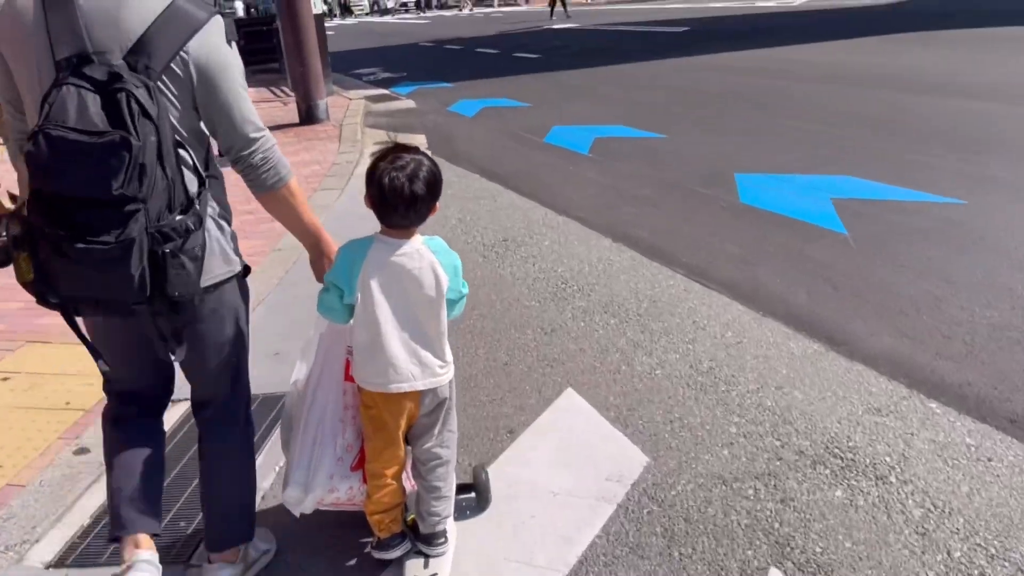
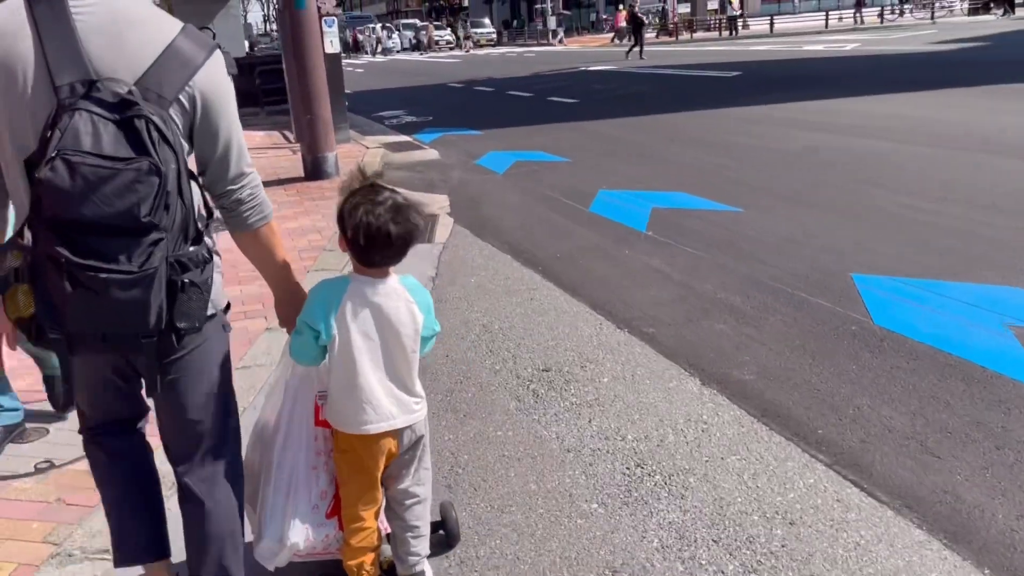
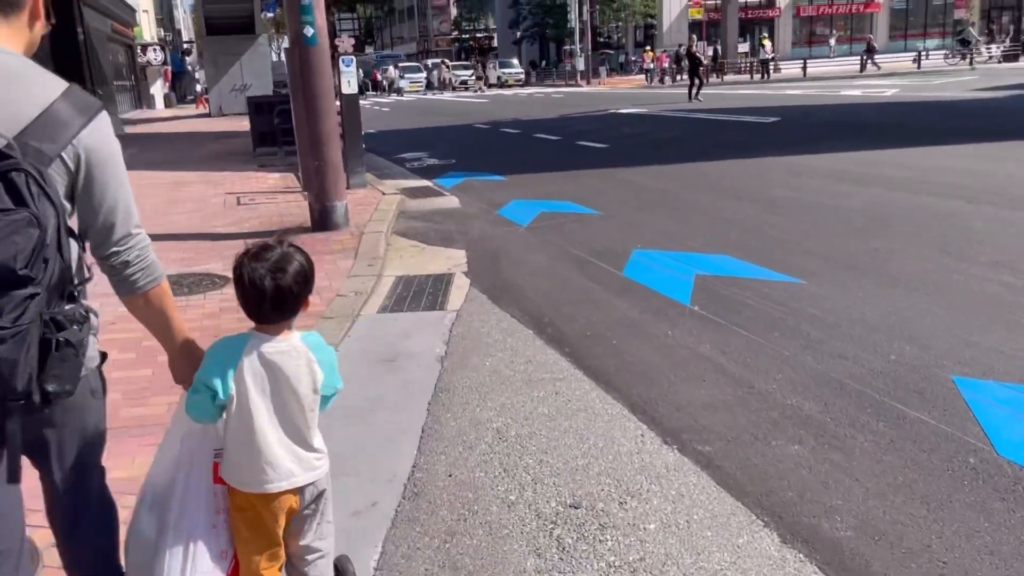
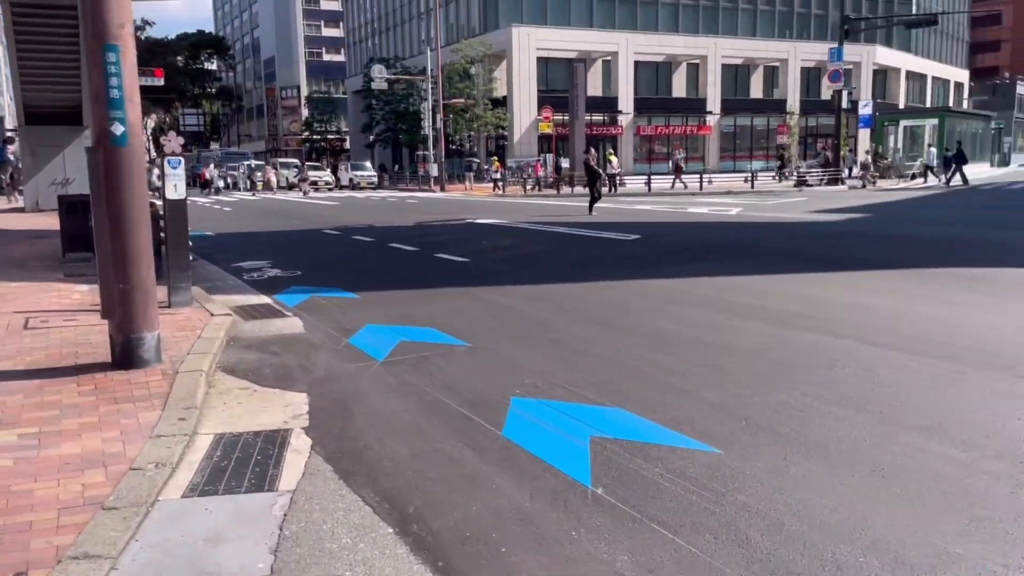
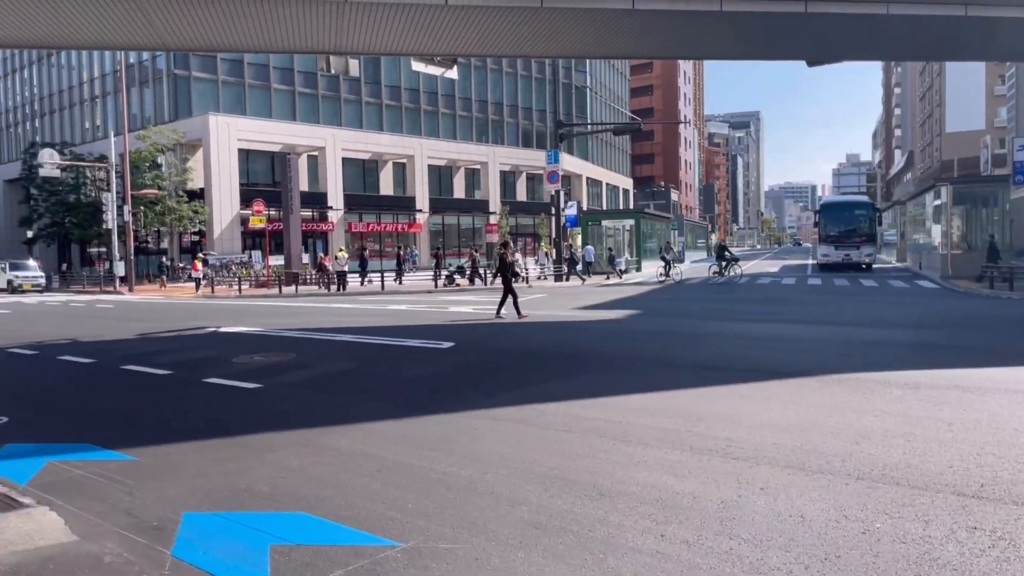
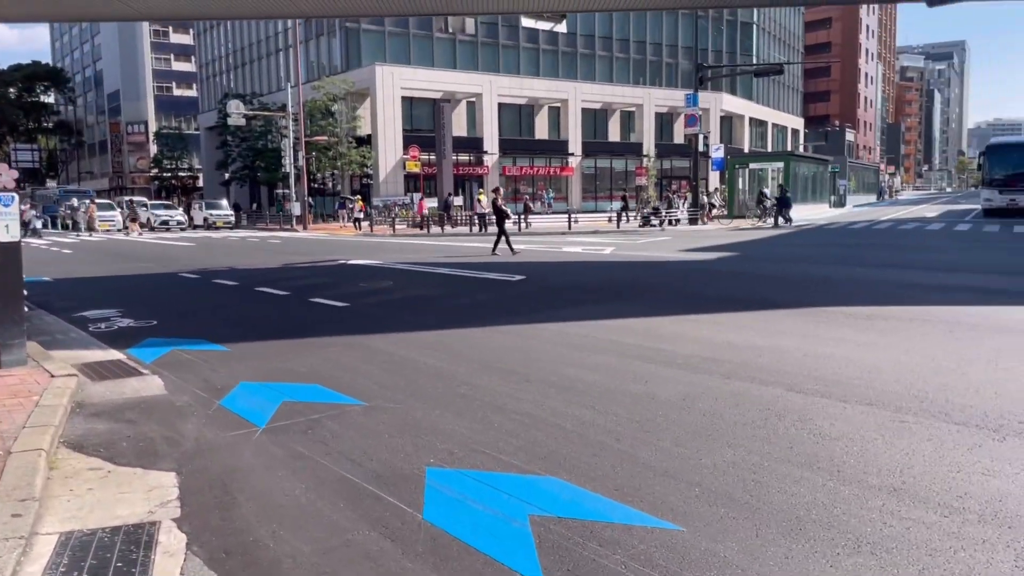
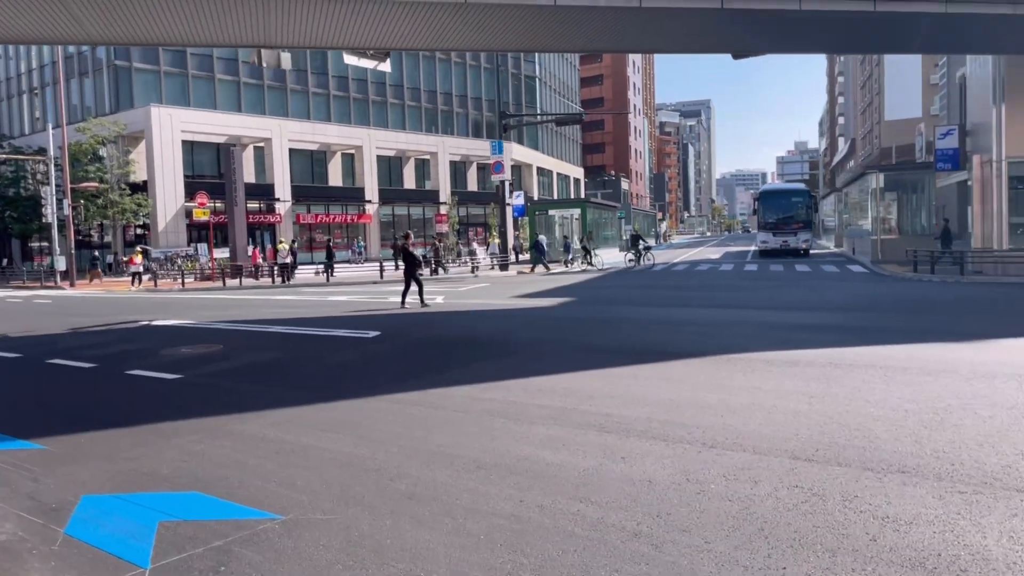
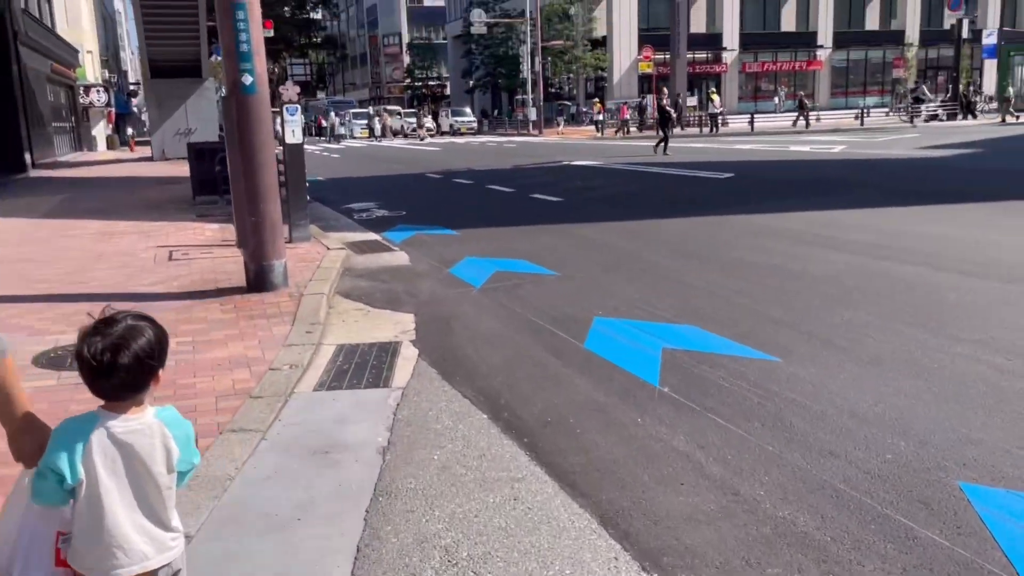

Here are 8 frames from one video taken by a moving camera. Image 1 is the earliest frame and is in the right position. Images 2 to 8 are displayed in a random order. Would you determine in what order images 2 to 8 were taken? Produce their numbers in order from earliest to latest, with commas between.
2, 3, 8, 4, 6, 7, 5
